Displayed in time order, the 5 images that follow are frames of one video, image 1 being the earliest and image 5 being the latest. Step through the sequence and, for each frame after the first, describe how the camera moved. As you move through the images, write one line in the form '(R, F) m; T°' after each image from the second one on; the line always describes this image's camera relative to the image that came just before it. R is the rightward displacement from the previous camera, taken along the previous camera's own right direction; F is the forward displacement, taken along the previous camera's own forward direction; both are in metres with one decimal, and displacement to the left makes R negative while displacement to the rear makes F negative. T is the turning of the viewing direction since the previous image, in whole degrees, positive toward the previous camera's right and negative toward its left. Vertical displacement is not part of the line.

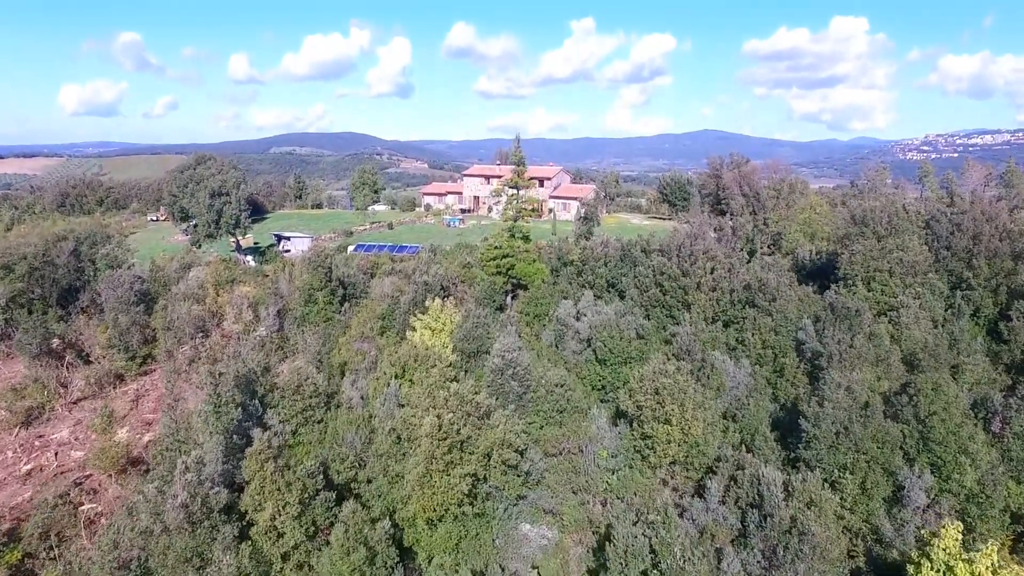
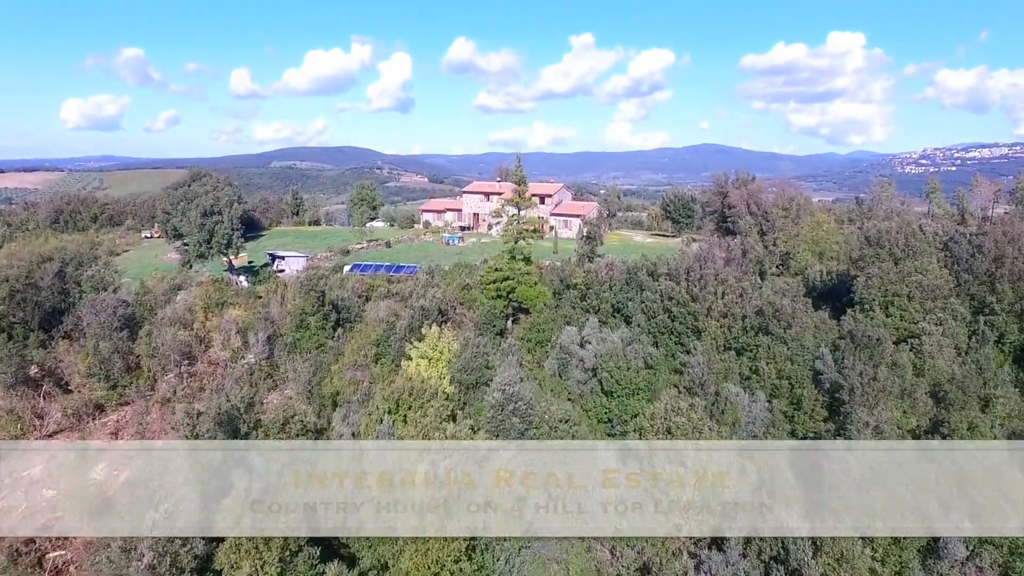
(0.0, +1.3) m; 0°
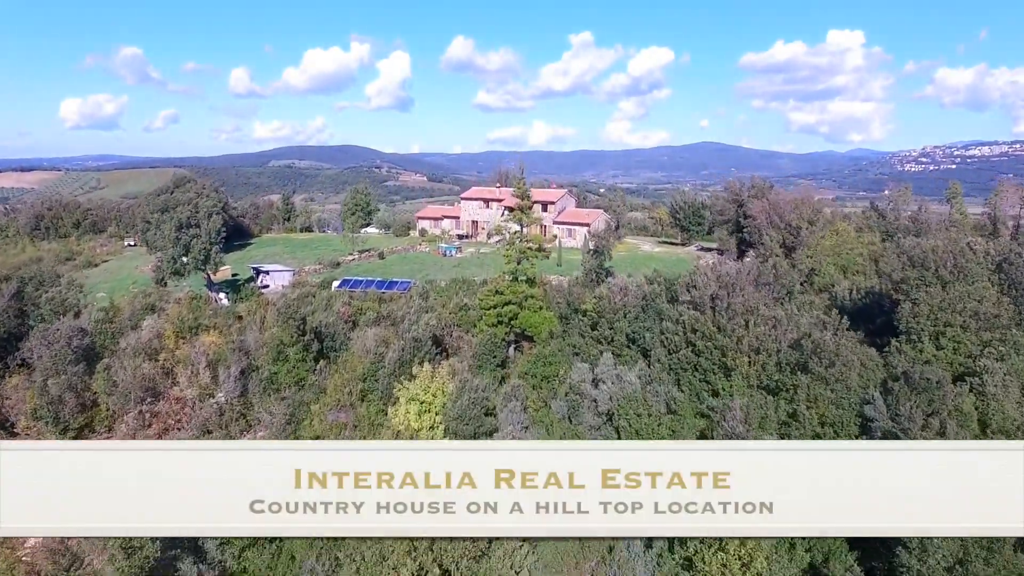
(-0.1, +3.2) m; 0°
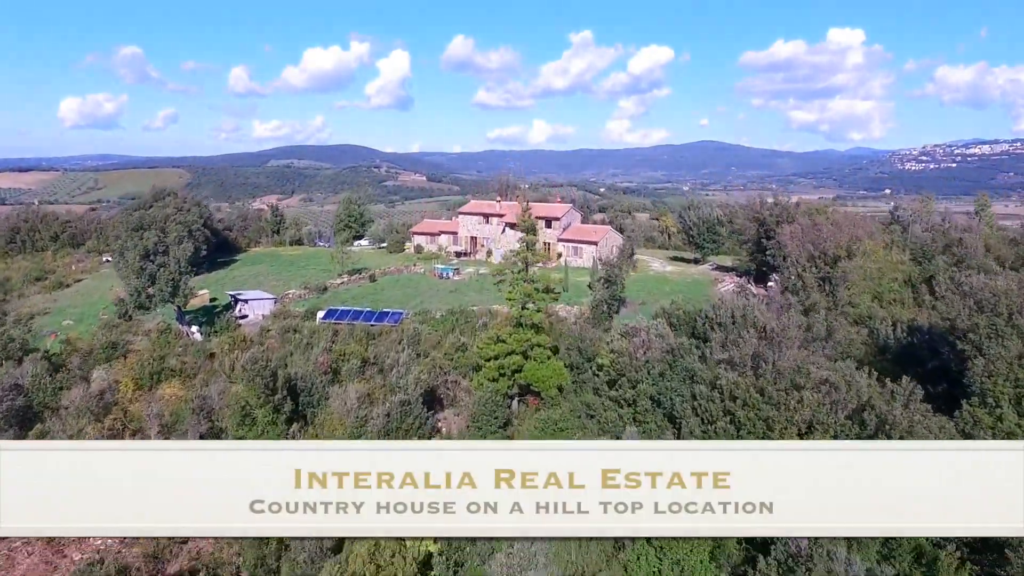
(-0.2, +3.8) m; 0°
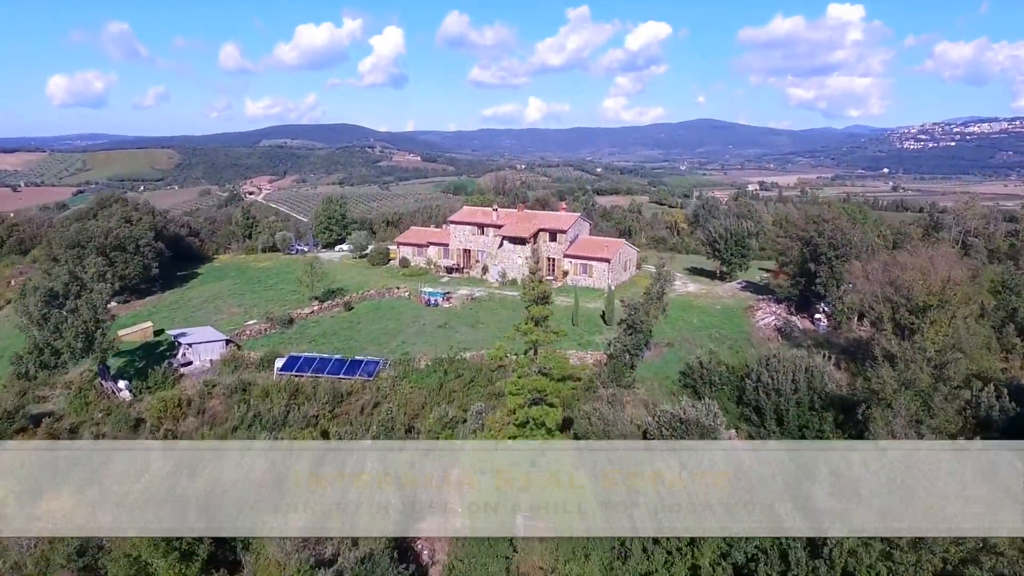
(-0.2, +7.0) m; 0°
